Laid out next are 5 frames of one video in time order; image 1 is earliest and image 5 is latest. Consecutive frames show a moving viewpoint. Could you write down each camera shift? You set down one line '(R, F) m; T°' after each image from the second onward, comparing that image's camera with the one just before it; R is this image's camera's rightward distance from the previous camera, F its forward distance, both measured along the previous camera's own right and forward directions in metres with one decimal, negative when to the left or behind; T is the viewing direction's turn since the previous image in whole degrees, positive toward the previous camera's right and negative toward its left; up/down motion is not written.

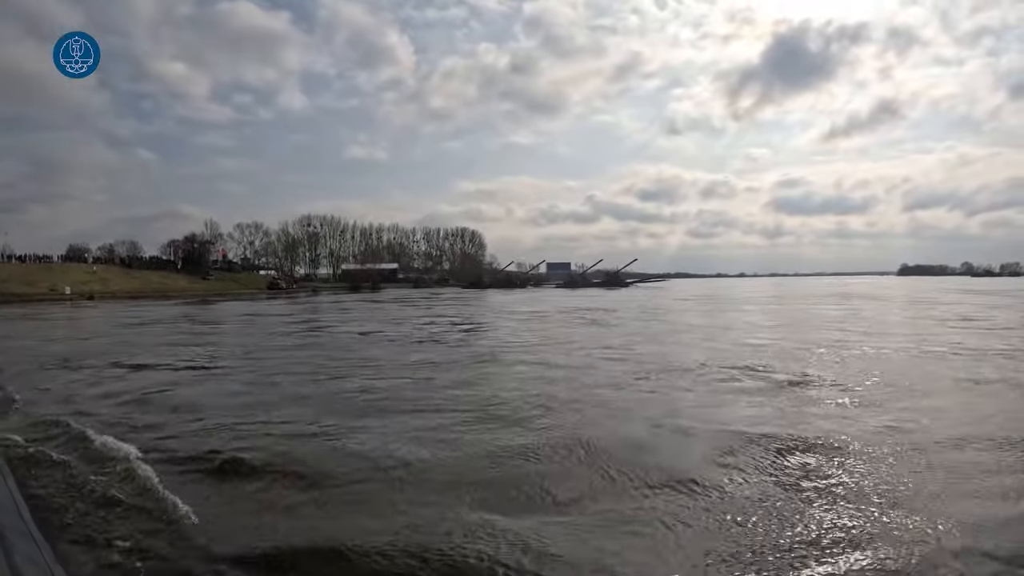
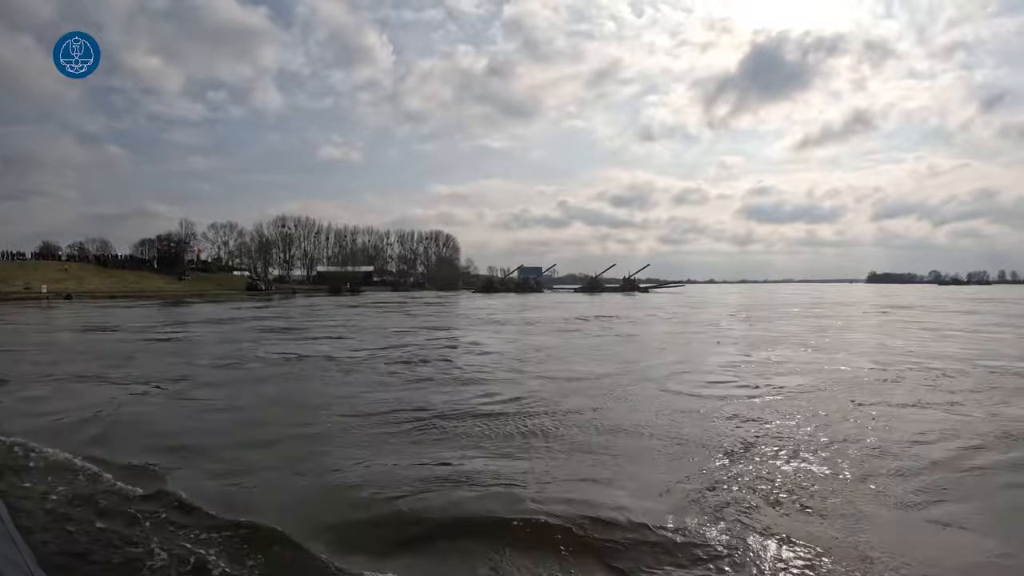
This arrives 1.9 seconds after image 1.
(-1.8, +1.0) m; +3°
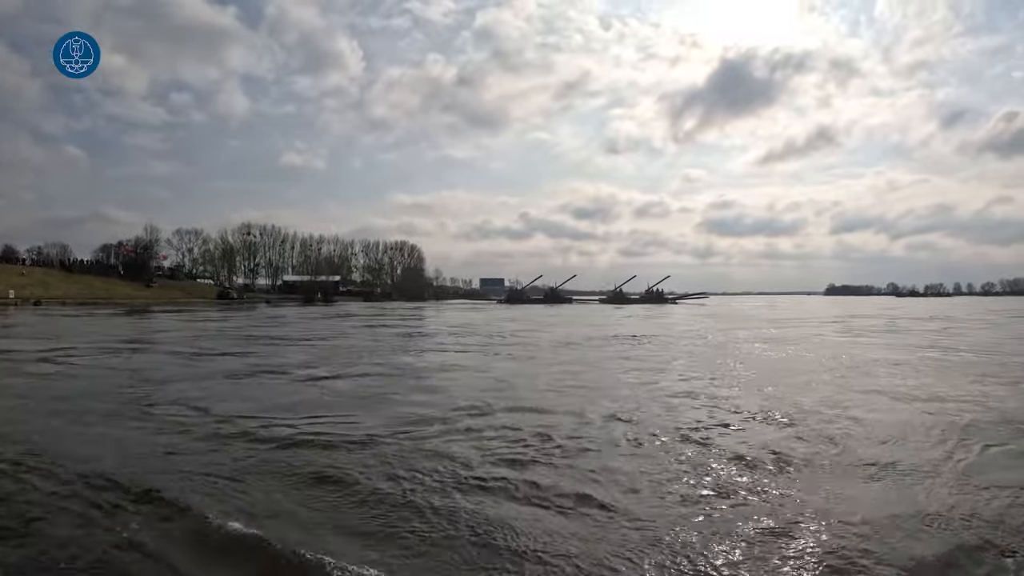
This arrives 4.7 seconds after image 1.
(-2.4, +1.2) m; +3°
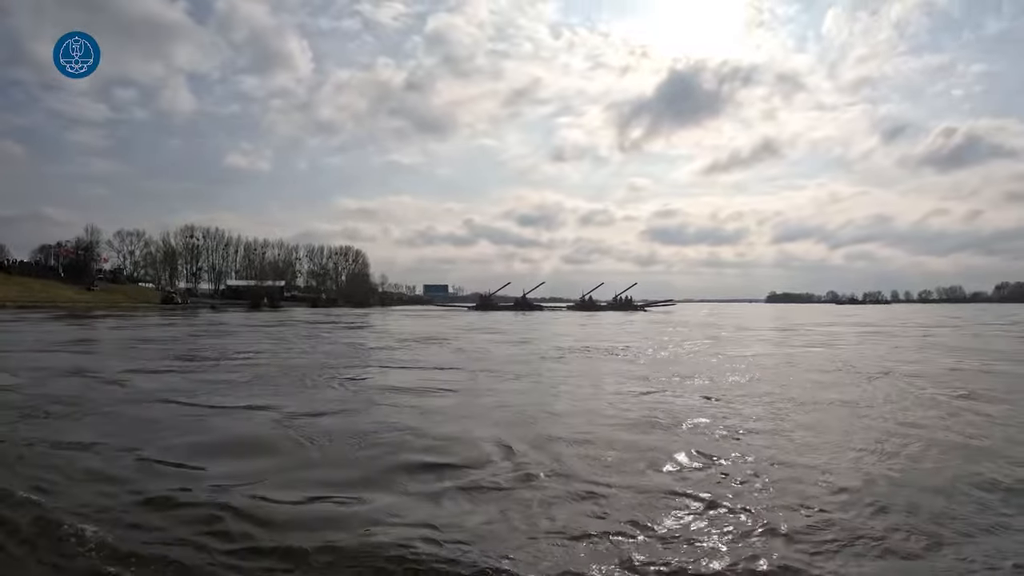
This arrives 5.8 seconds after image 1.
(-2.0, +0.8) m; +5°
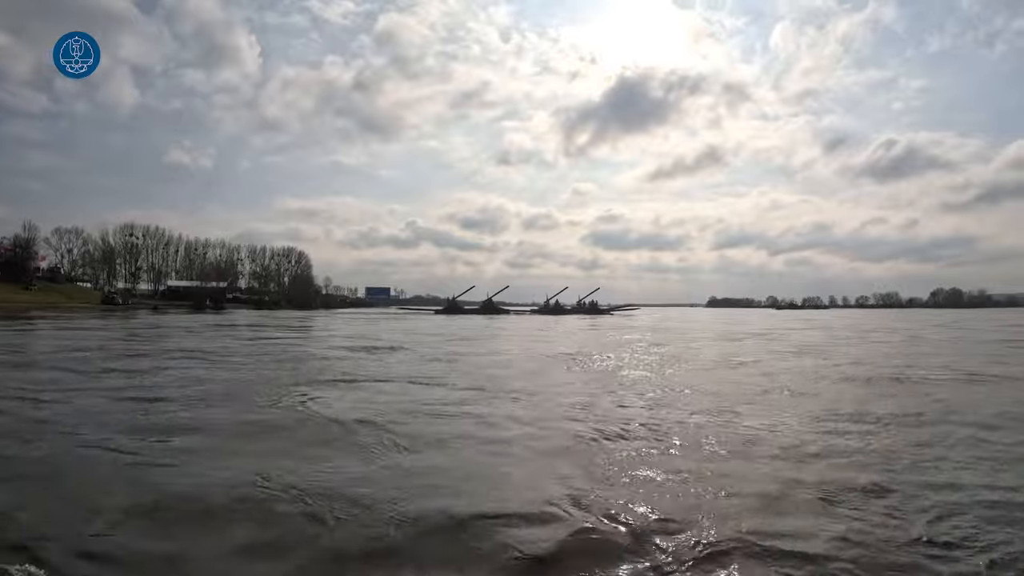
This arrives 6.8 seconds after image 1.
(-1.7, +0.3) m; +5°
